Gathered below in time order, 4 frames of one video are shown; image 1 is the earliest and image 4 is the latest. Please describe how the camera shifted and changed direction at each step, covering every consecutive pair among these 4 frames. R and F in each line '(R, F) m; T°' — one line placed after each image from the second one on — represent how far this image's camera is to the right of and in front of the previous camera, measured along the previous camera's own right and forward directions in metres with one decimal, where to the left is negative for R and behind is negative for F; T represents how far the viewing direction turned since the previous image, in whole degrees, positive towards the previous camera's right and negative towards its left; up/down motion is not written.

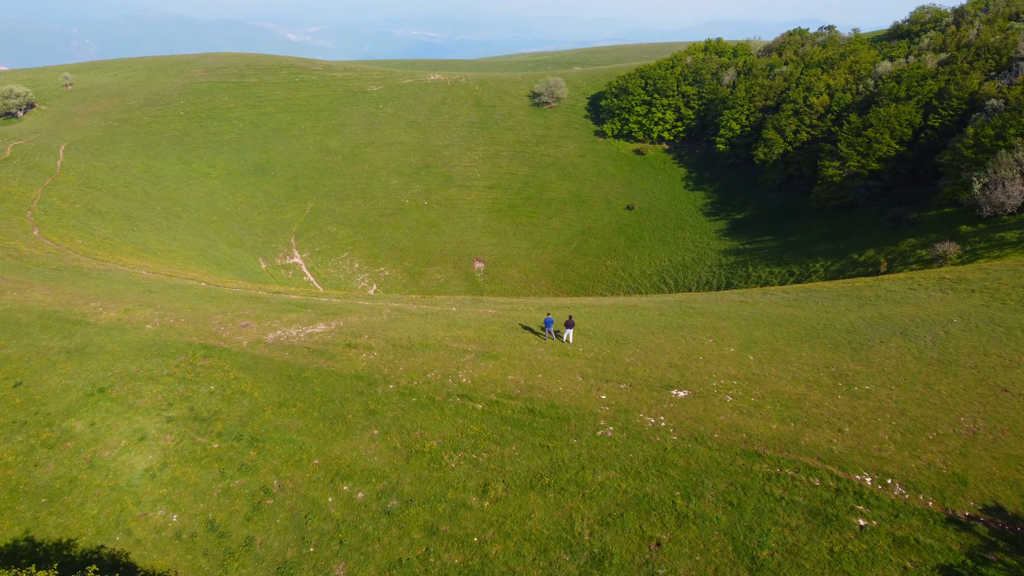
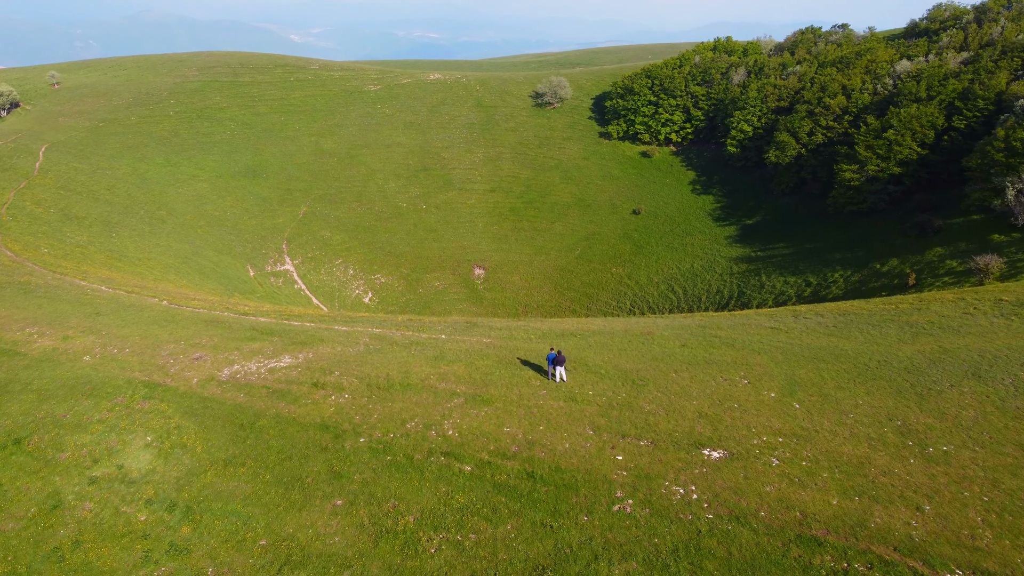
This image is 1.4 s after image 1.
(+0.1, +3.8) m; 0°
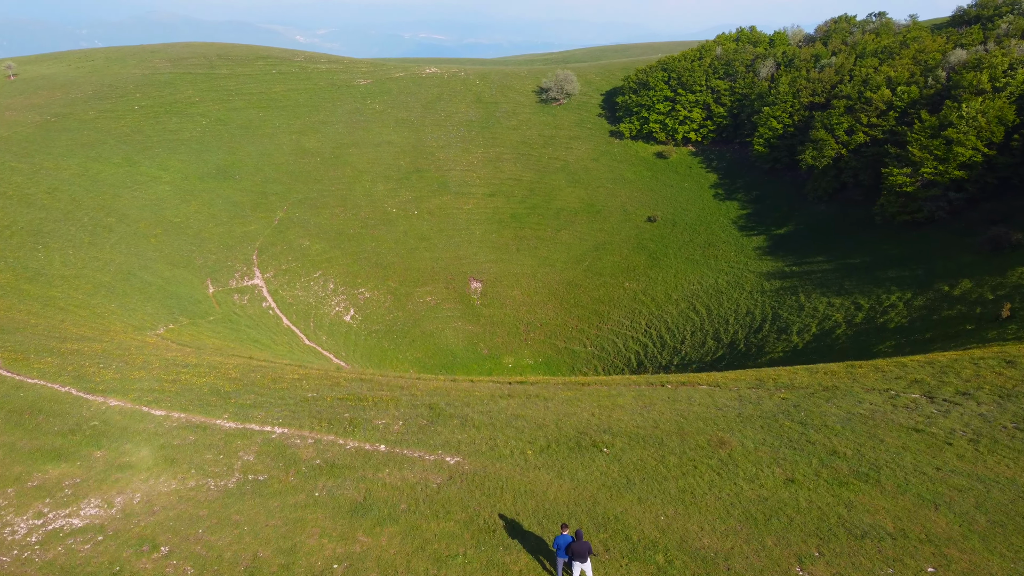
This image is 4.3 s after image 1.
(+0.3, +10.0) m; 0°
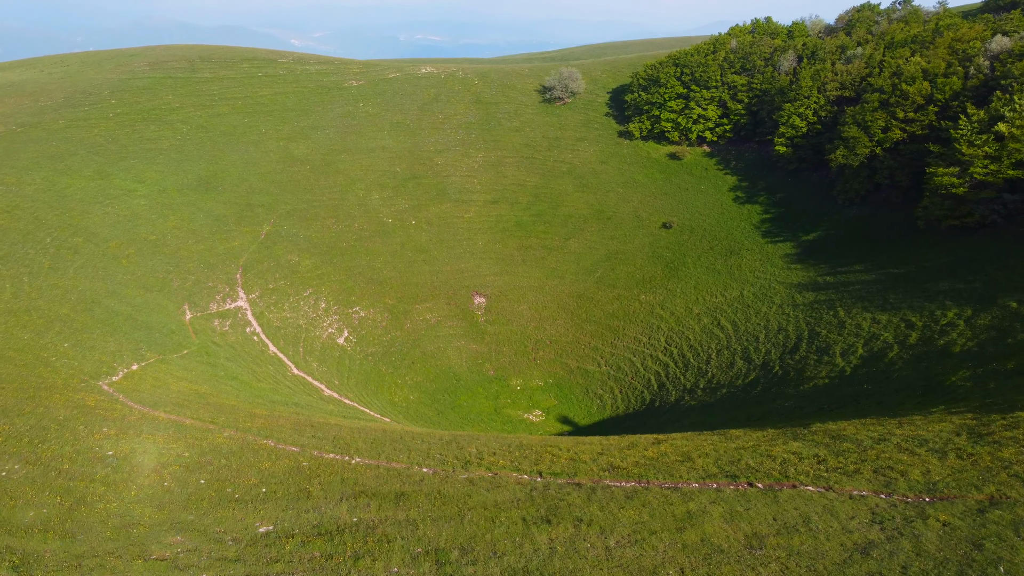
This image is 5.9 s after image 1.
(-0.6, +6.2) m; 0°
